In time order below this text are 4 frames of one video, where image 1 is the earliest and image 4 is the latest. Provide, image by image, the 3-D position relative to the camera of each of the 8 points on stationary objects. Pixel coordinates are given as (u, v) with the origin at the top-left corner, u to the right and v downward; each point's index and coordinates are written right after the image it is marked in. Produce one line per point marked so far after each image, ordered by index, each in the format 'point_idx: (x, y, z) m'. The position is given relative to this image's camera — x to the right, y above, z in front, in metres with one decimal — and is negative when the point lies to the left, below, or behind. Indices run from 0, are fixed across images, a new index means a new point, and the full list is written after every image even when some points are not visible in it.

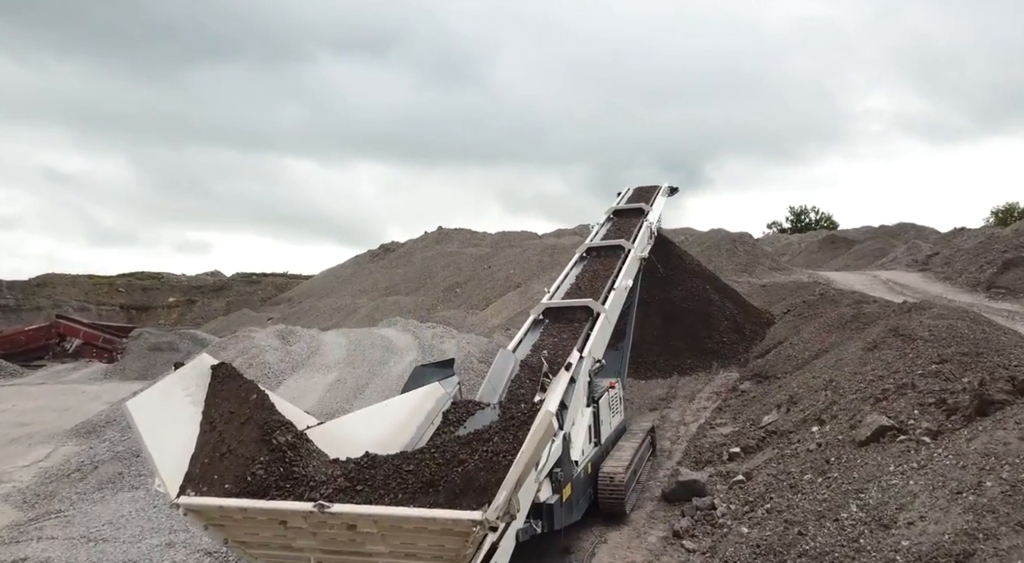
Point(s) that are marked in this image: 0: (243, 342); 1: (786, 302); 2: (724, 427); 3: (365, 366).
0: (-4.8, -1.1, +12.7) m
1: (+5.7, -0.5, +14.8) m
2: (+2.5, -1.7, +8.5) m
3: (-2.2, -1.3, +10.8) m
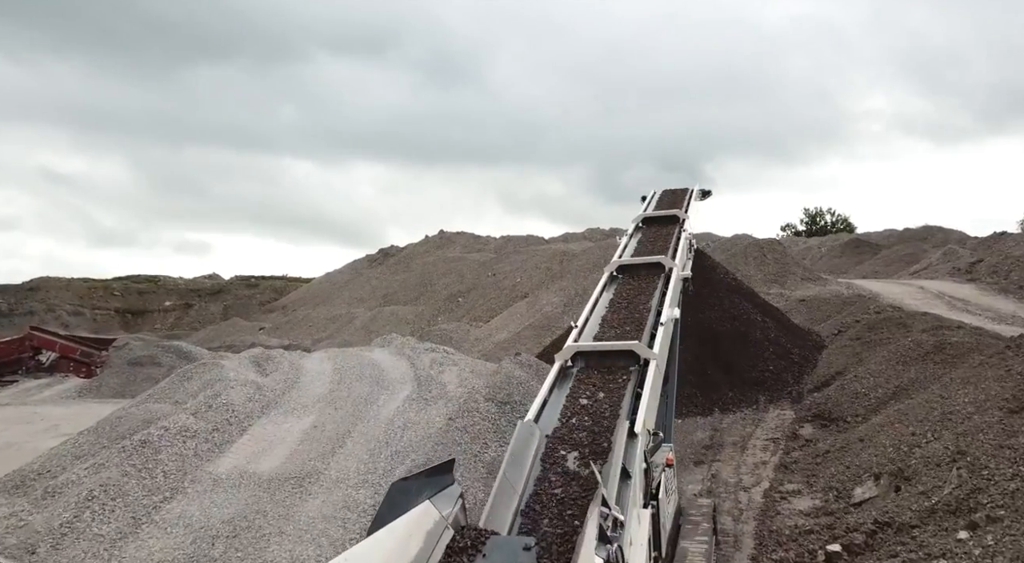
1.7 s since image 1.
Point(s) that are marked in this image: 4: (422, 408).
0: (-4.7, -1.4, +10.9) m
1: (+5.9, -0.8, +13.0) m
2: (+2.7, -2.0, +6.7) m
3: (-2.1, -1.6, +9.1) m
4: (-1.2, -1.6, +9.0) m
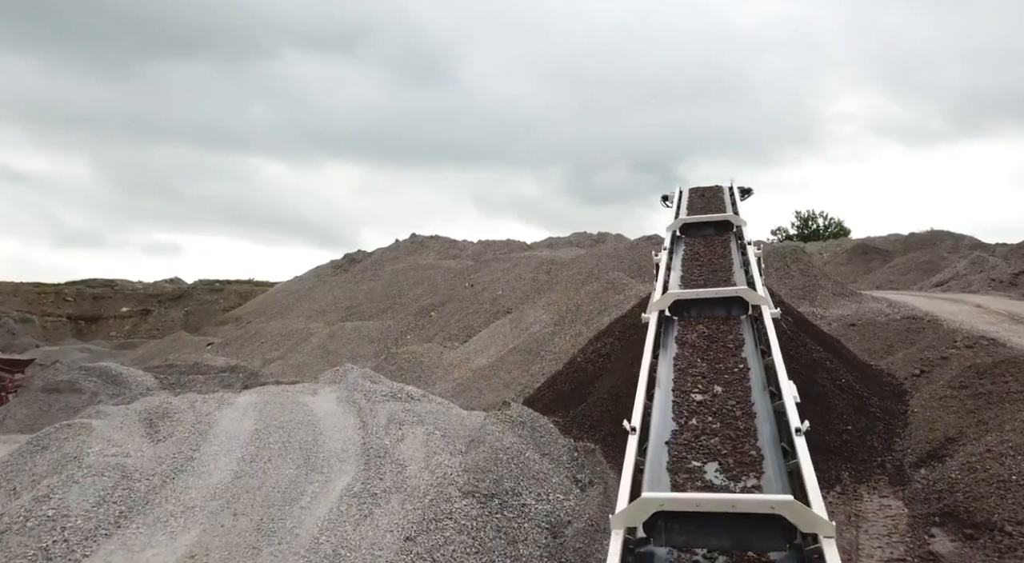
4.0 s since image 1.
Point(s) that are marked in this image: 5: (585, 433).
0: (-4.8, -1.7, +7.8) m
1: (+5.7, -1.1, +10.2) m
2: (+2.7, -2.4, +3.7) m
3: (-2.2, -1.9, +6.0) m
4: (-1.2, -2.0, +5.9) m
5: (+0.9, -1.9, +8.7) m
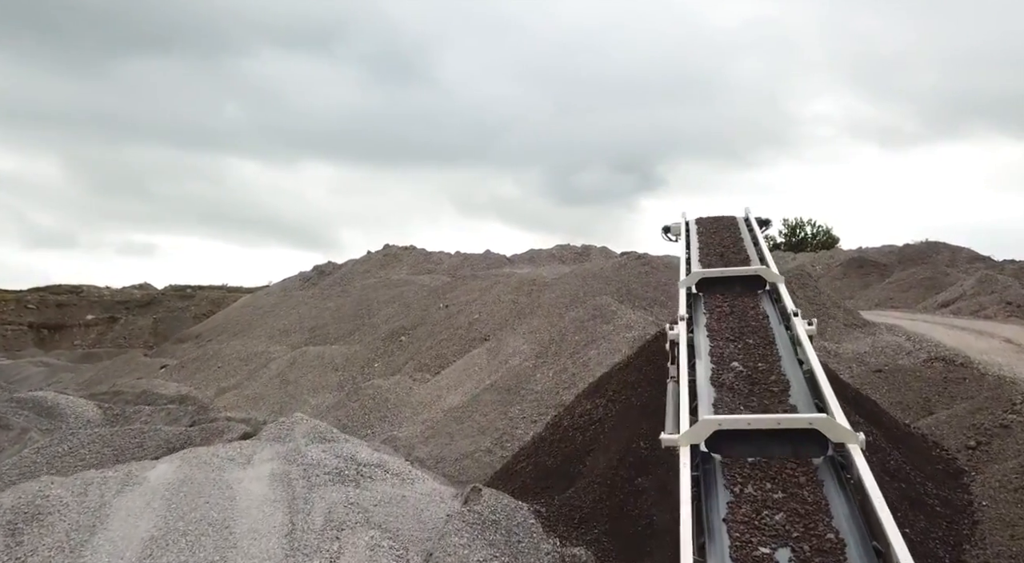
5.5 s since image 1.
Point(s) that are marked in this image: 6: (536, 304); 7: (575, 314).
0: (-5.1, -2.3, +5.9) m
1: (+5.4, -1.7, +8.6) m
2: (+2.5, -3.0, +2.0) m
3: (-2.4, -2.5, +4.1) m
4: (-1.4, -2.6, +4.1) m
5: (+0.6, -2.5, +7.0) m
6: (+0.6, -0.6, +18.2) m
7: (+1.5, -0.8, +16.6) m
